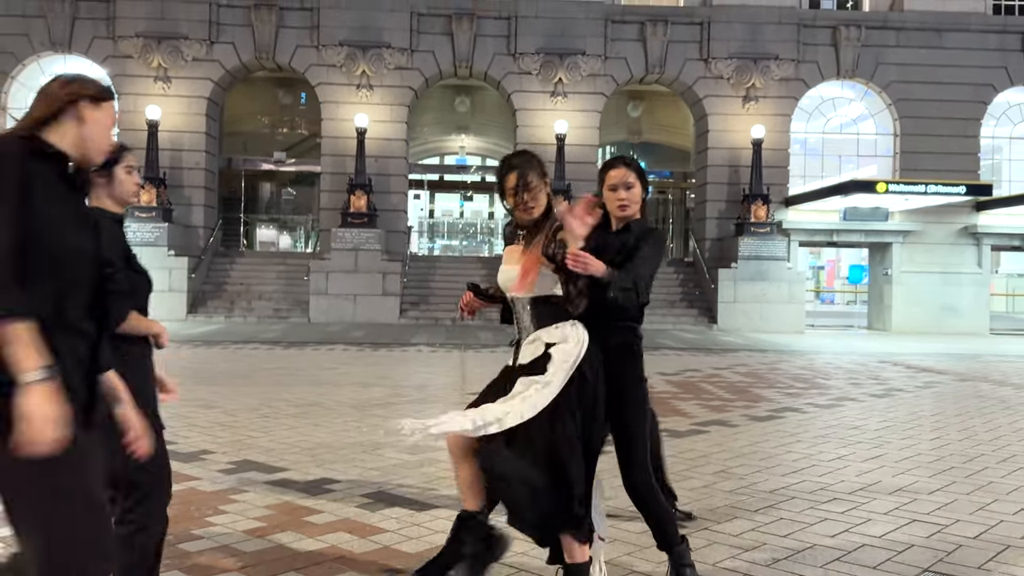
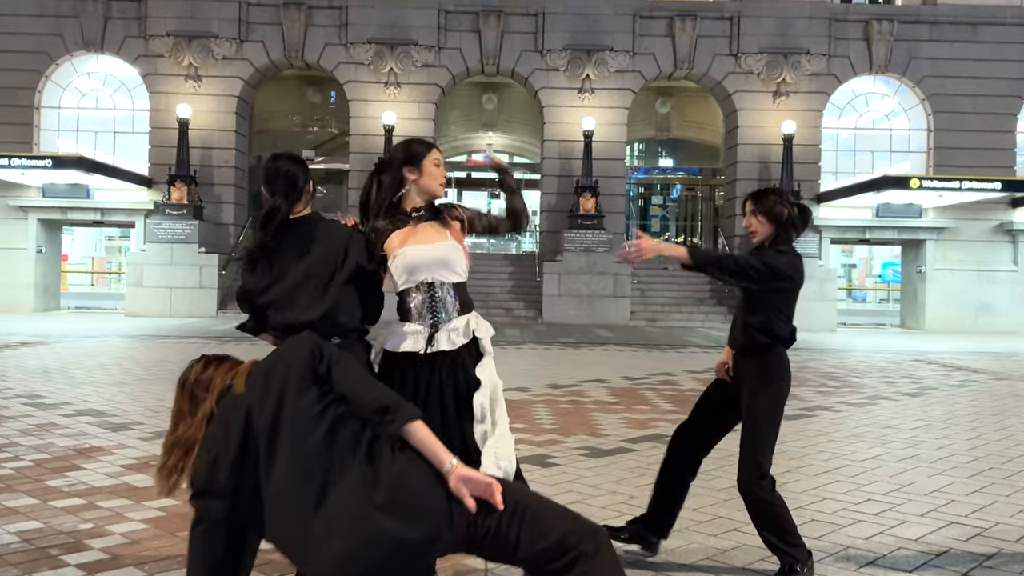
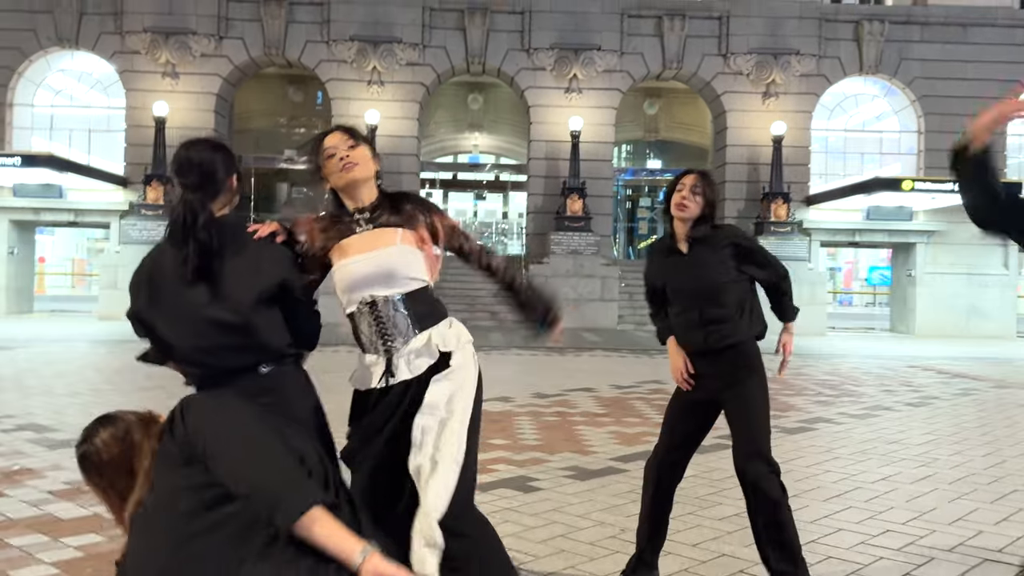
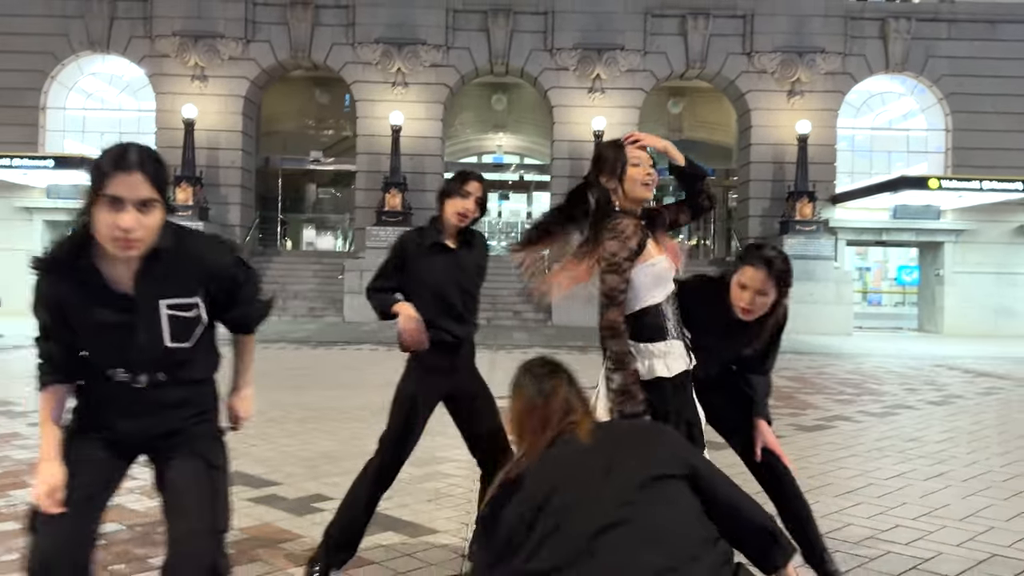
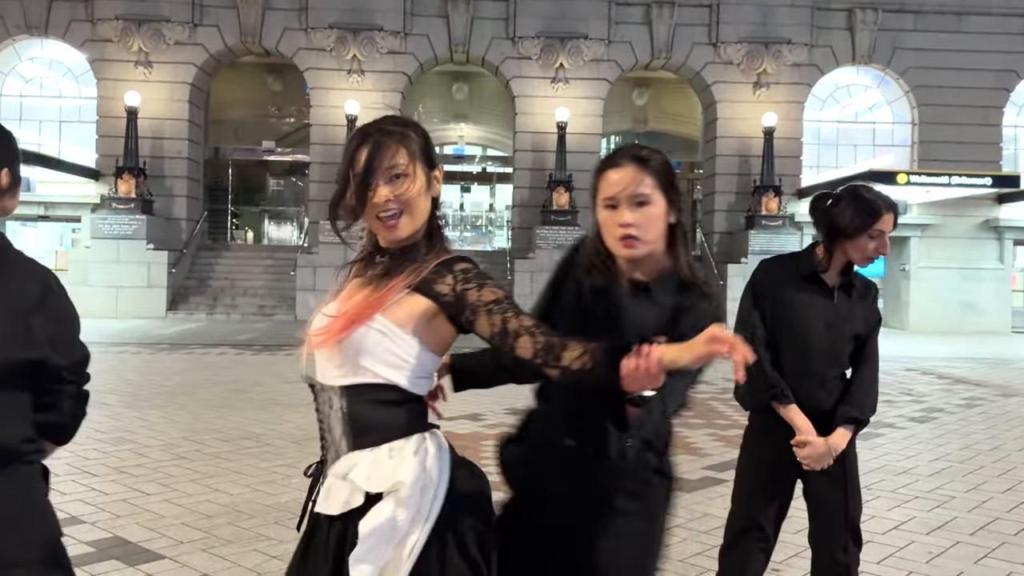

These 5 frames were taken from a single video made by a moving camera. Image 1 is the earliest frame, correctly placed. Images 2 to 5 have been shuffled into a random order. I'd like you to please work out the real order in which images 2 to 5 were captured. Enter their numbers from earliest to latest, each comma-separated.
5, 3, 2, 4
